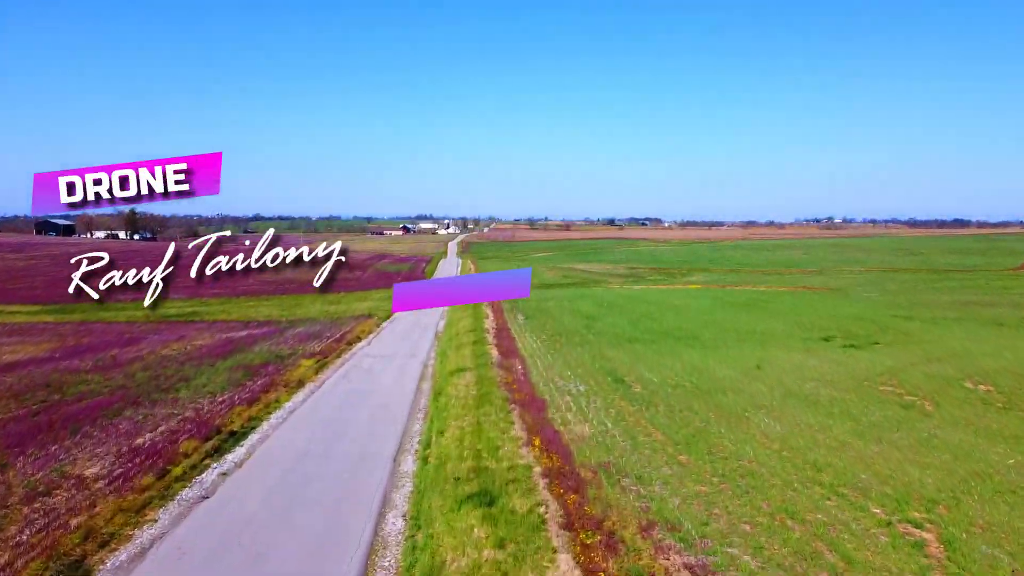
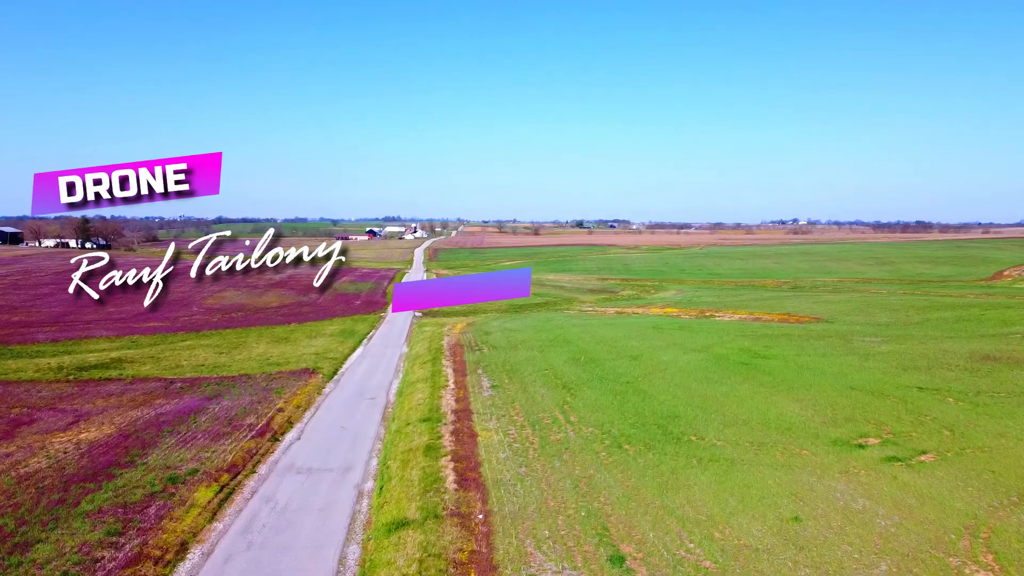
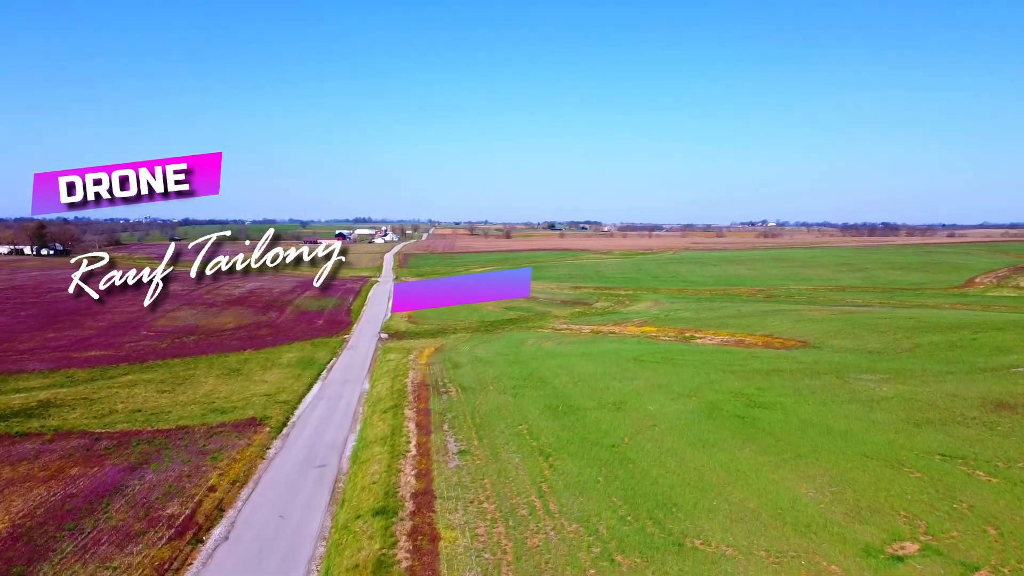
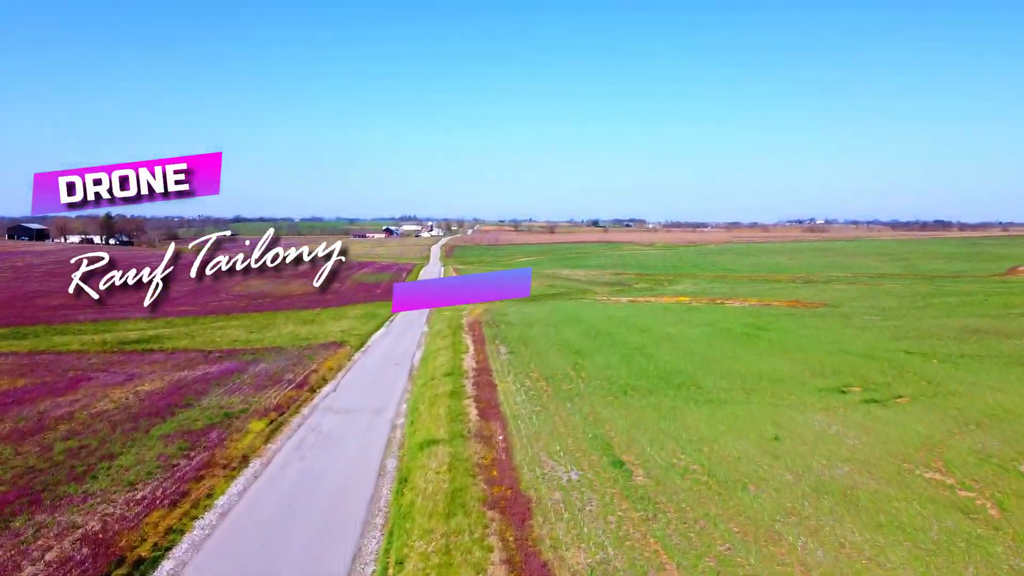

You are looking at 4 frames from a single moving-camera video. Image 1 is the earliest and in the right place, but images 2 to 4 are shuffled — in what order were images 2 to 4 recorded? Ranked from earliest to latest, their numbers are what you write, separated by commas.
4, 2, 3
